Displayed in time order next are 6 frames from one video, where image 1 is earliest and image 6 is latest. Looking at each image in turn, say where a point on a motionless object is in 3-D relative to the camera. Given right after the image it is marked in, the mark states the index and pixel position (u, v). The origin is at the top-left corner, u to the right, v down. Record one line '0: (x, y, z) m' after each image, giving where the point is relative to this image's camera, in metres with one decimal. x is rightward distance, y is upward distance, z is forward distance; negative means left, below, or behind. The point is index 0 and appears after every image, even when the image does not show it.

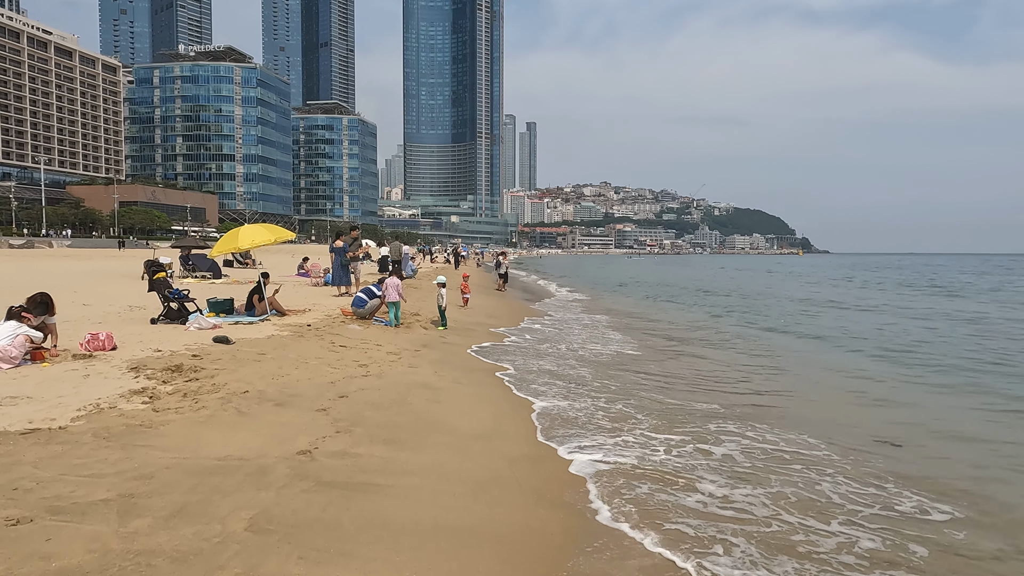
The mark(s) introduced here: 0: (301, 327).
0: (-4.0, -0.7, +11.2) m
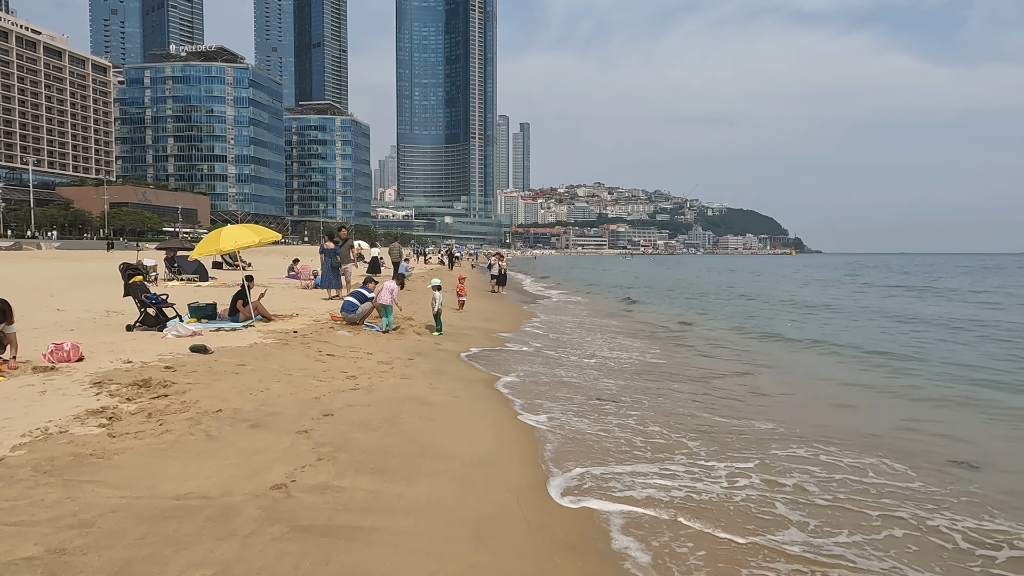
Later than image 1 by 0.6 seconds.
0: (-4.0, -0.8, +10.5) m
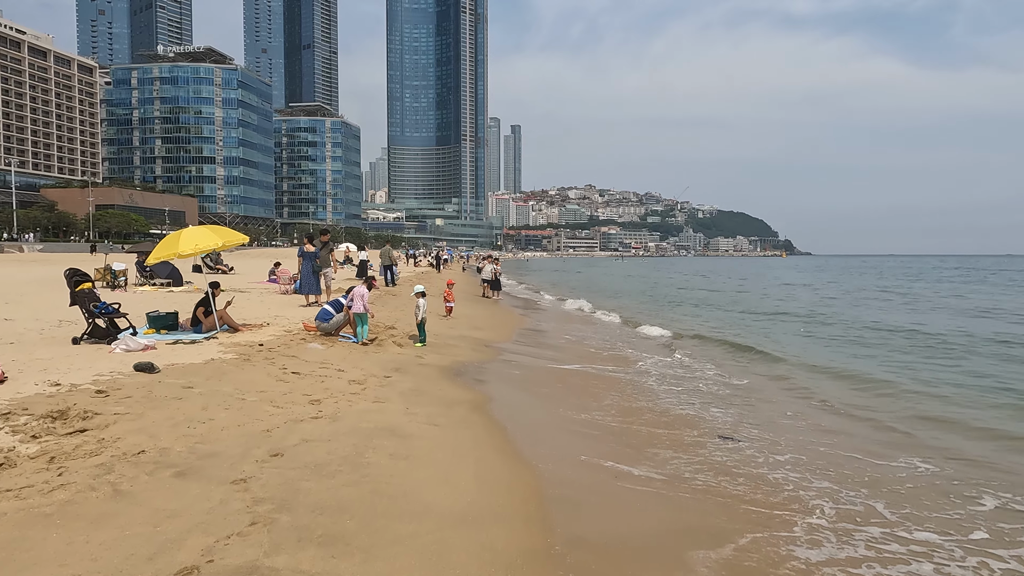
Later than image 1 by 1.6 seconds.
0: (-4.2, -1.0, +9.4) m
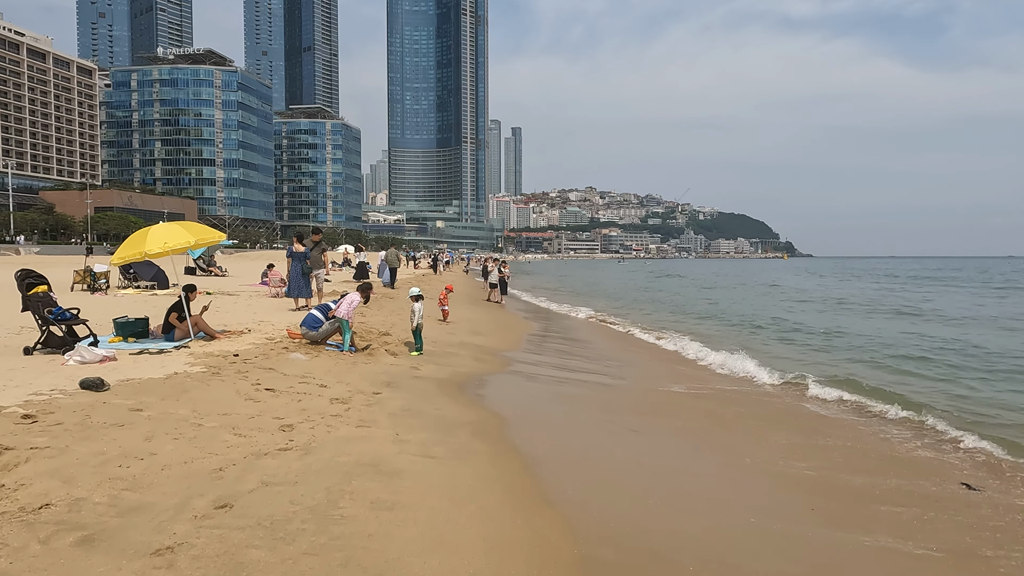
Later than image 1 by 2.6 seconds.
0: (-4.1, -1.0, +8.4) m
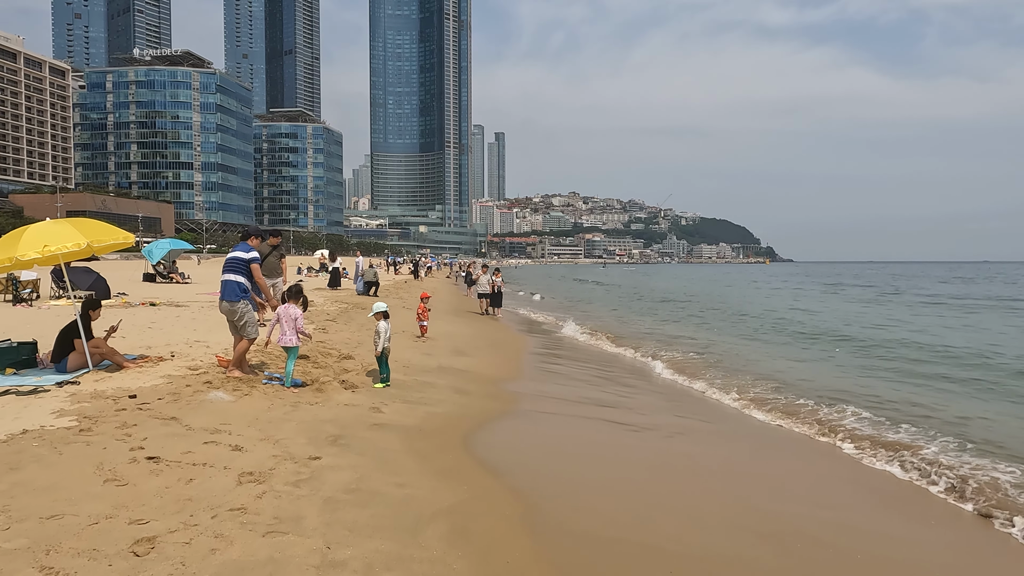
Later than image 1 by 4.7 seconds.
0: (-4.1, -1.2, +6.2) m
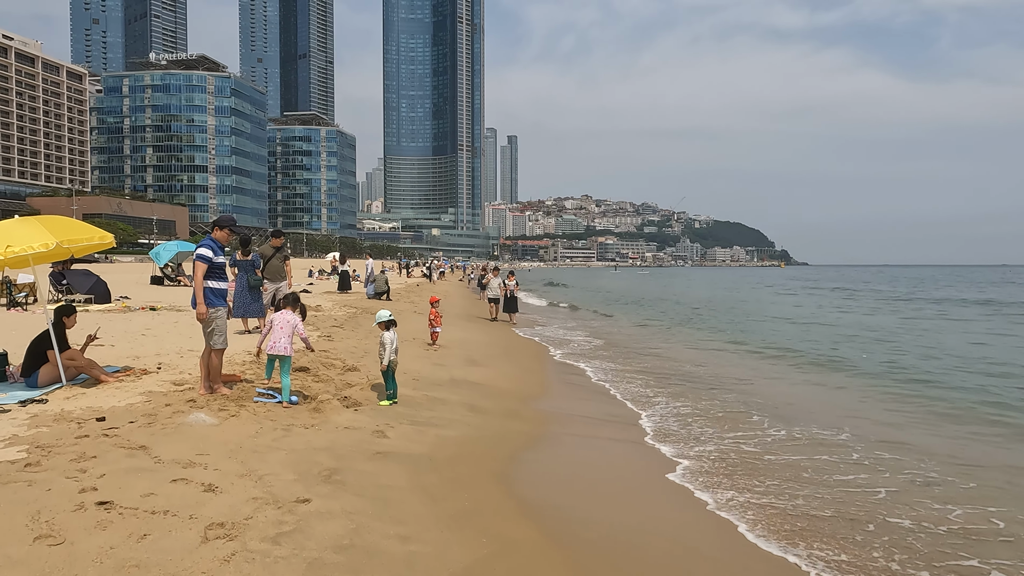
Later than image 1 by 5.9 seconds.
0: (-3.9, -1.3, +5.3) m
